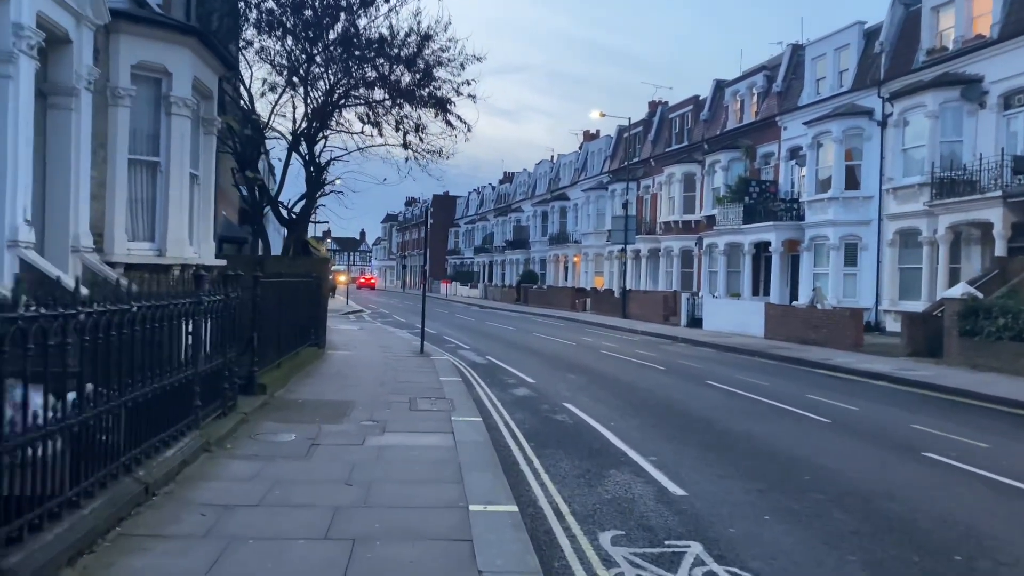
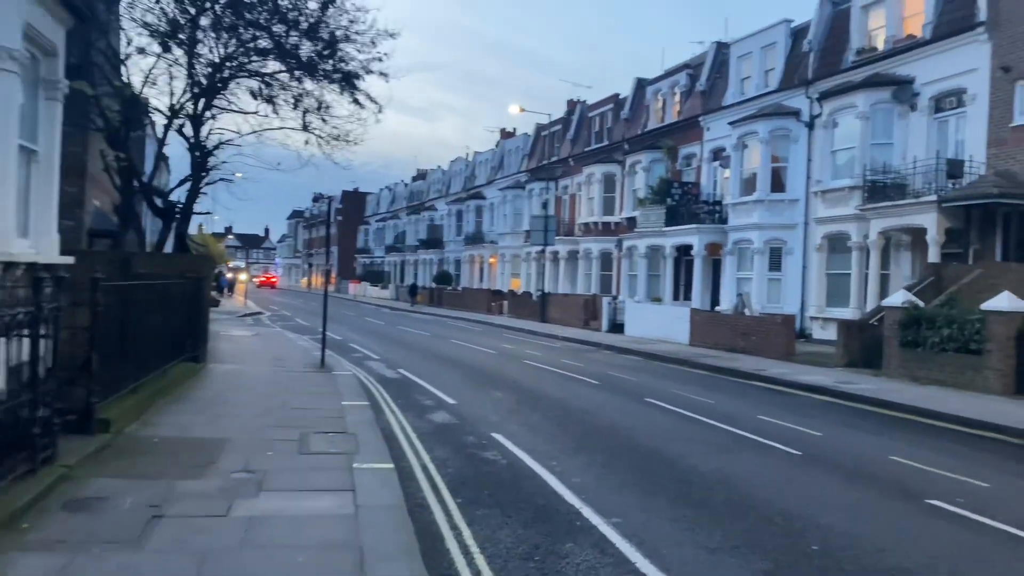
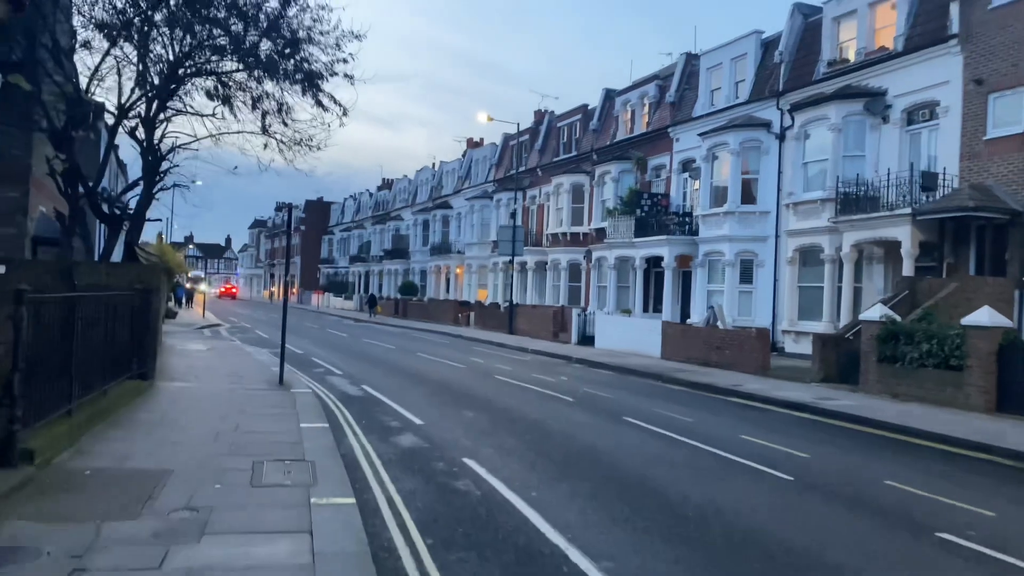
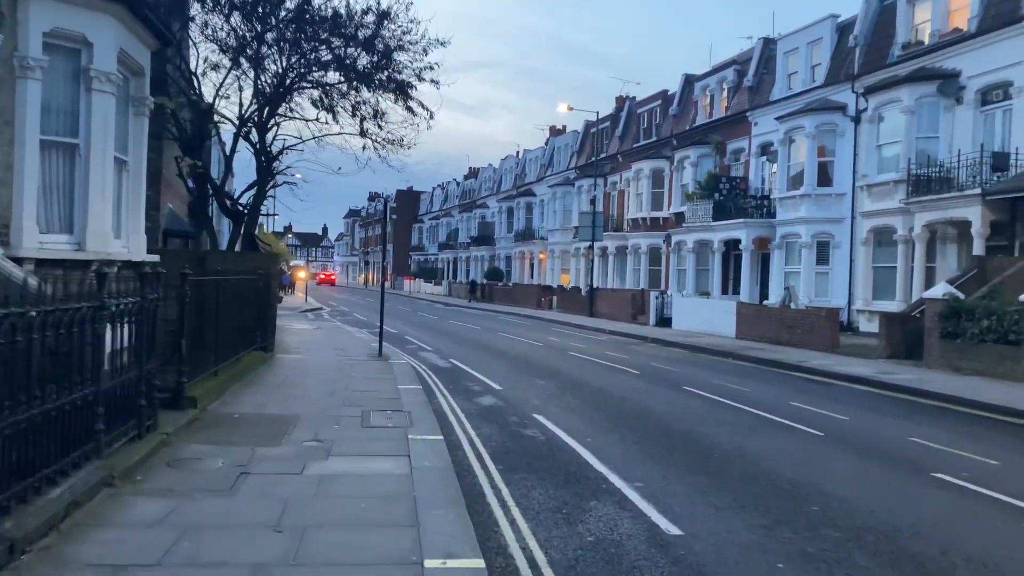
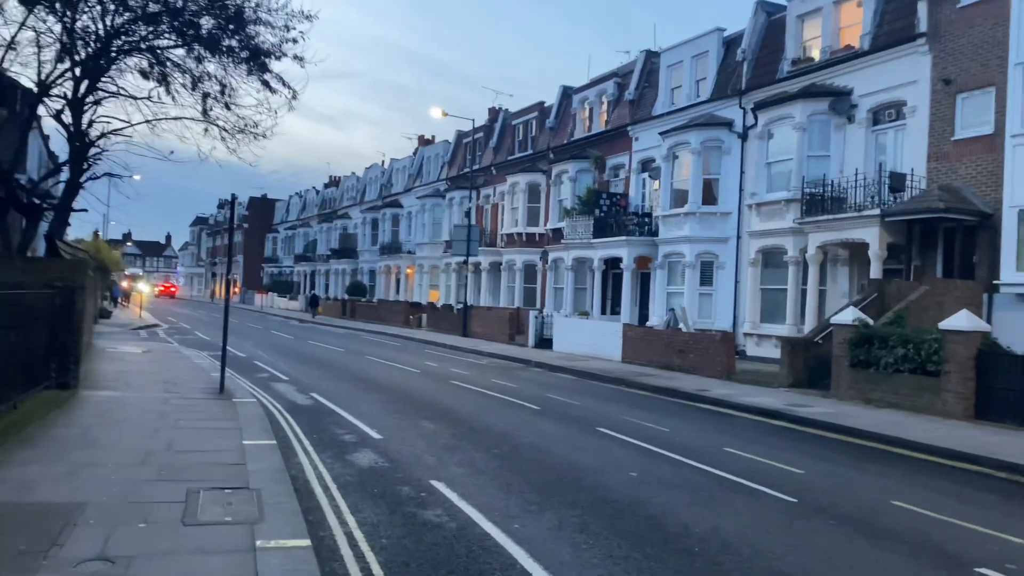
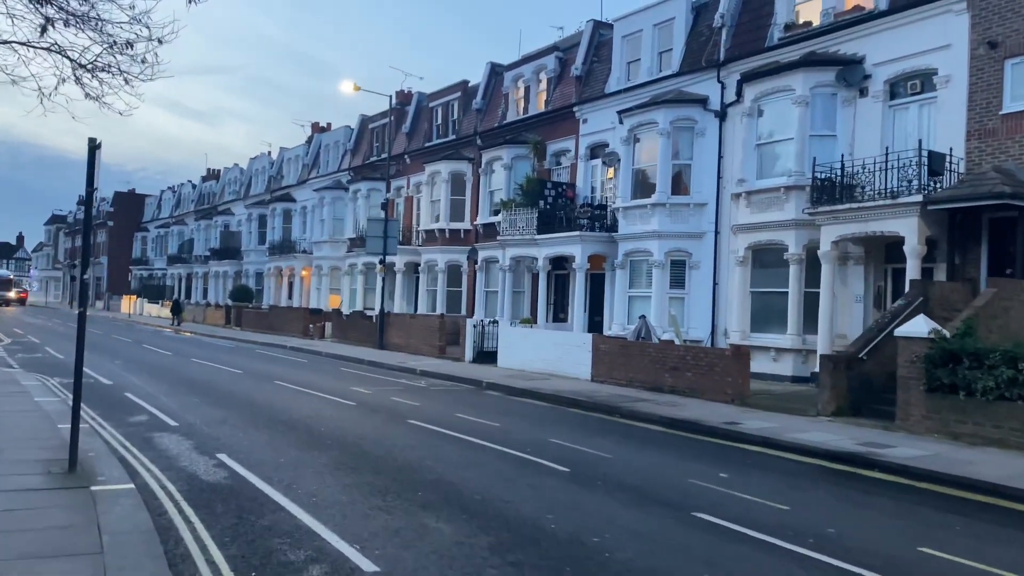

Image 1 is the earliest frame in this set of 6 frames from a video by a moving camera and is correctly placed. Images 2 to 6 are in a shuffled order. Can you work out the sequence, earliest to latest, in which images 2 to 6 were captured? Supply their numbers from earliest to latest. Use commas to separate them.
4, 2, 3, 5, 6
